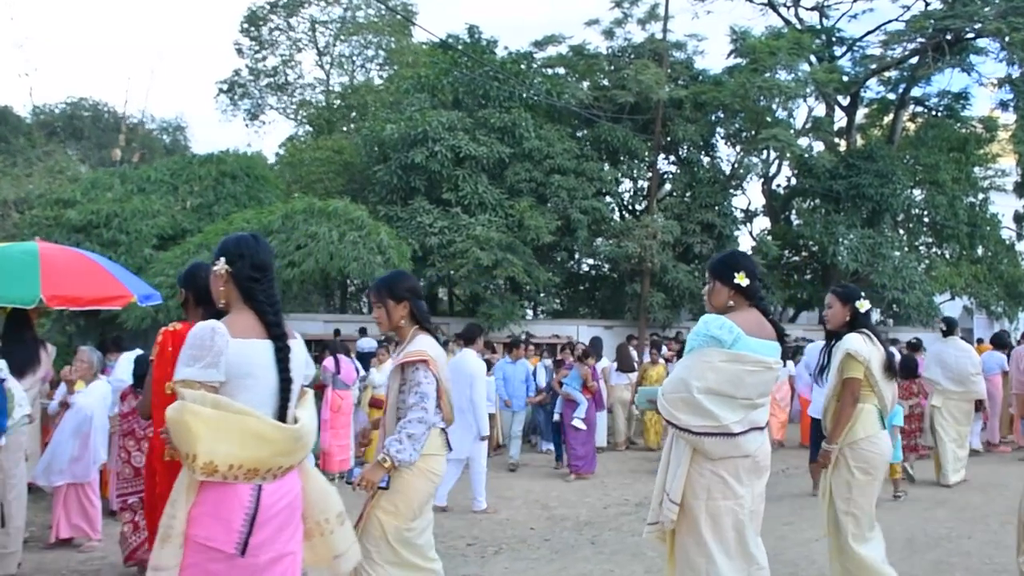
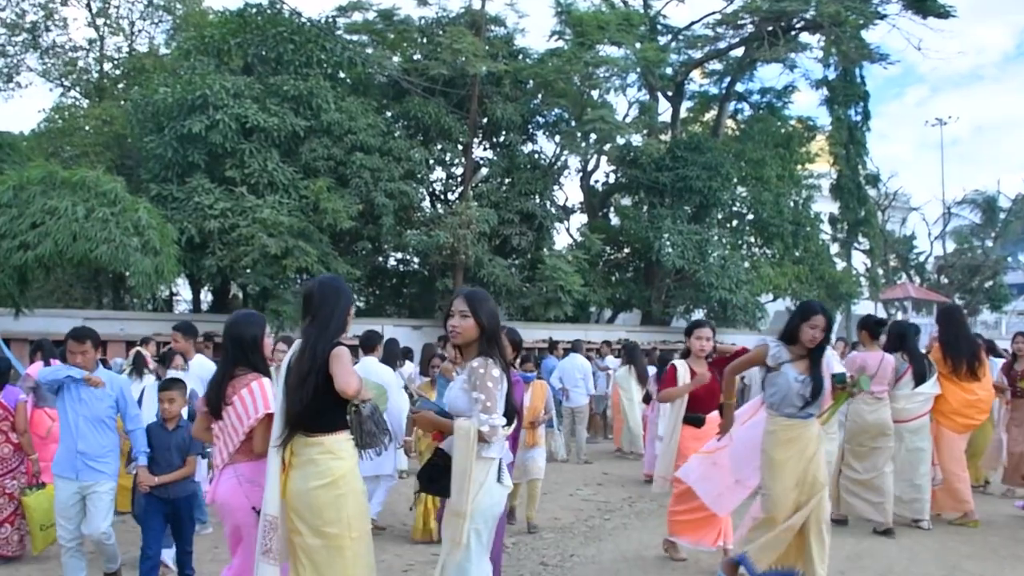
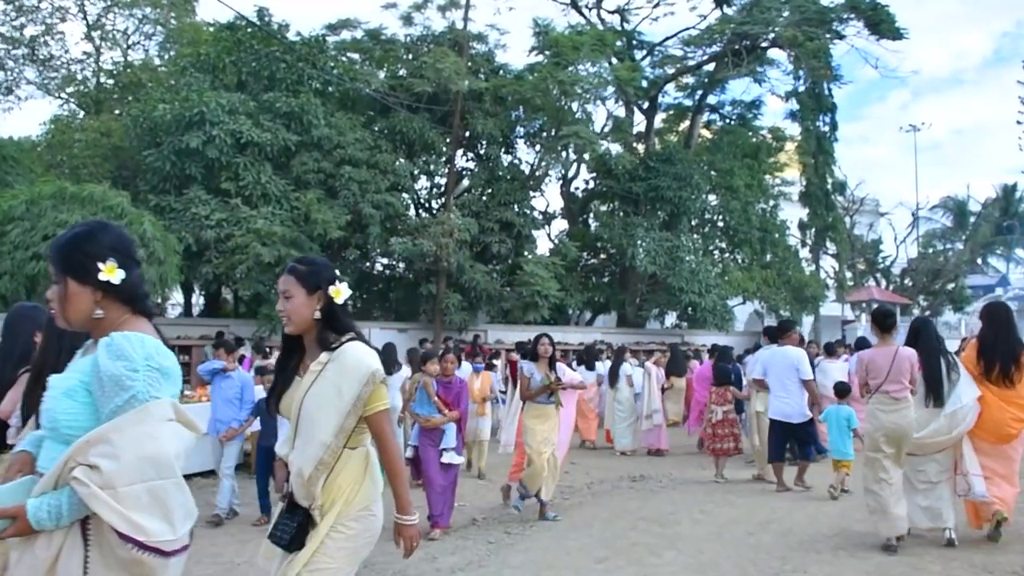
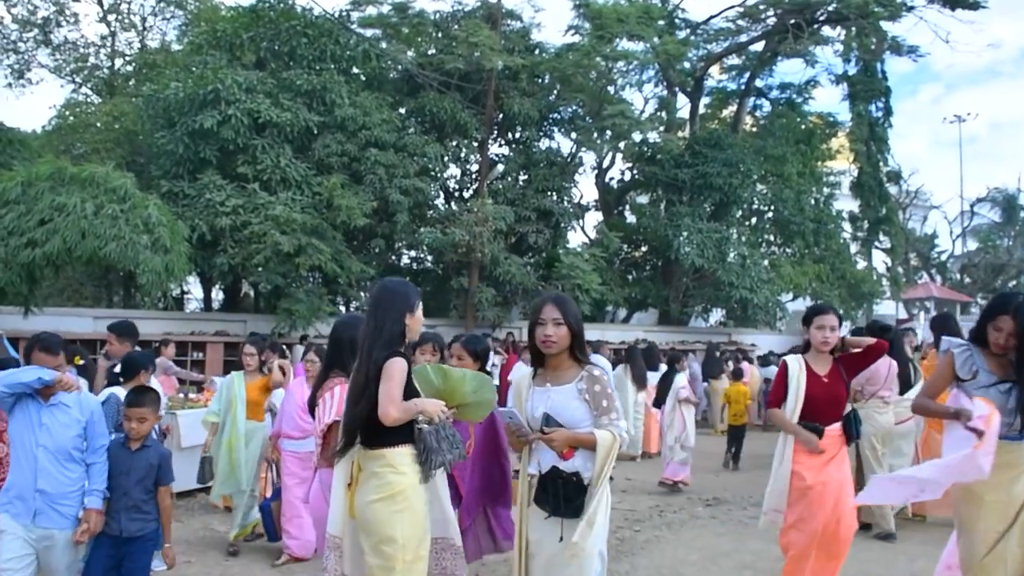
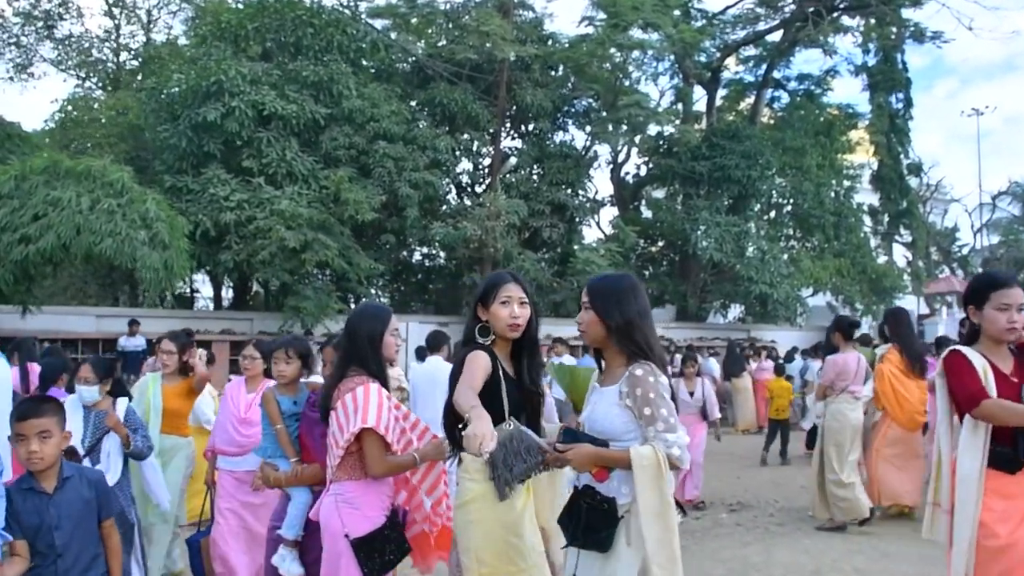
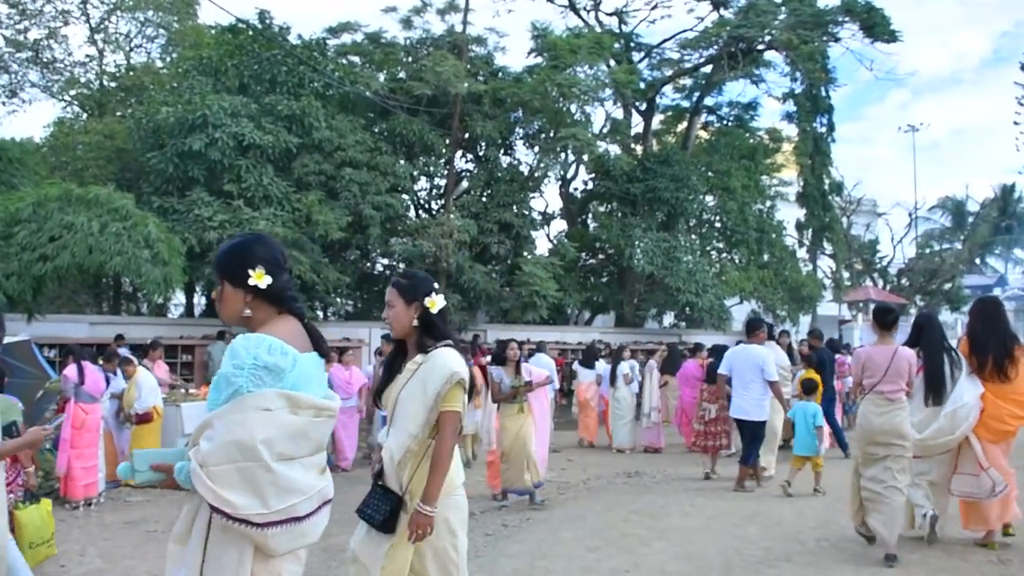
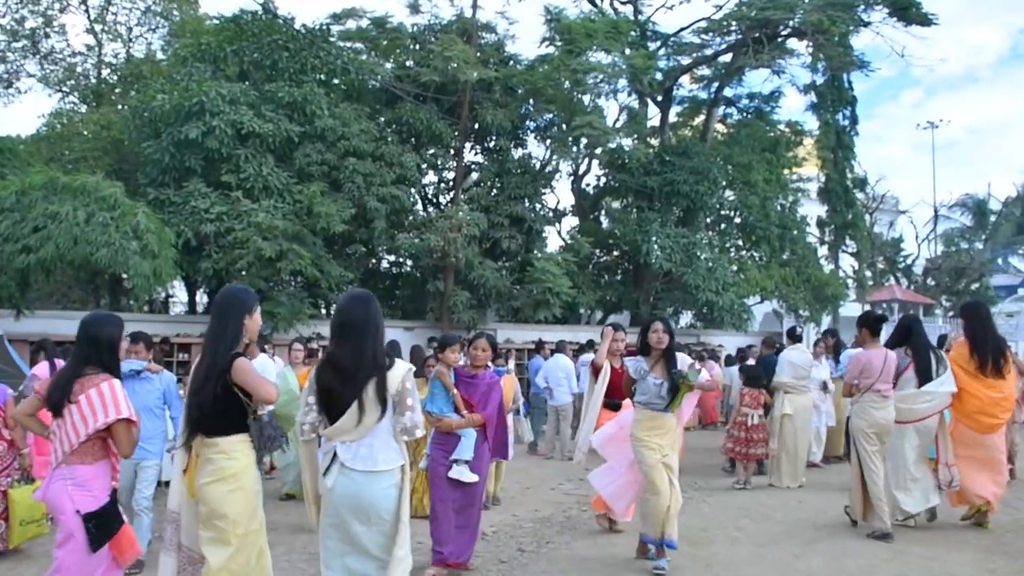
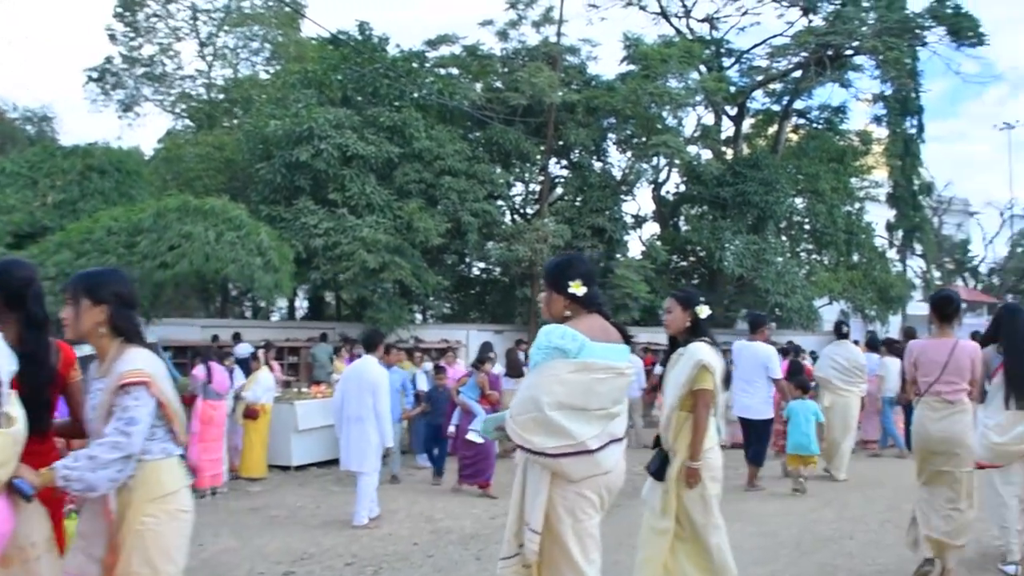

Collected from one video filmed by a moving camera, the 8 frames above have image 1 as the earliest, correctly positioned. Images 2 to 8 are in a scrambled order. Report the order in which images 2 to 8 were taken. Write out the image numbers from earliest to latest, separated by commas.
8, 6, 3, 7, 2, 4, 5
